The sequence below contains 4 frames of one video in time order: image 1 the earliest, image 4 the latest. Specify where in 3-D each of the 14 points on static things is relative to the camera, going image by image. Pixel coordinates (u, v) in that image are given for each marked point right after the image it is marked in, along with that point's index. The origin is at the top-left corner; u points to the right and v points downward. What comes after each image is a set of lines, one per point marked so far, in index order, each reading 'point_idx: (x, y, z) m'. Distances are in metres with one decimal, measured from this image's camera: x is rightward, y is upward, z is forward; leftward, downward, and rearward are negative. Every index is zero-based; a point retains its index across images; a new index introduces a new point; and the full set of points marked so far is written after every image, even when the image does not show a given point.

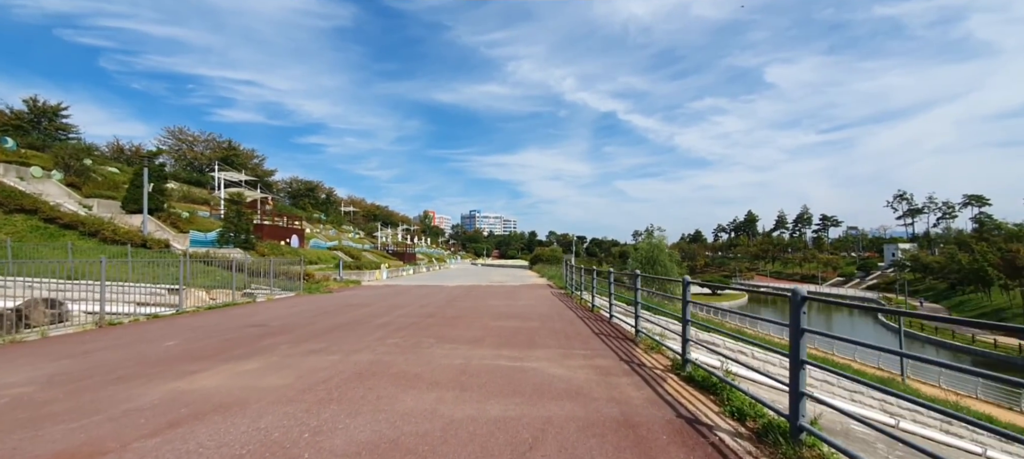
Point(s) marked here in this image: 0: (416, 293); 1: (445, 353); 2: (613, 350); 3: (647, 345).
0: (-4.1, -2.7, +18.0) m
1: (-0.9, -1.7, +6.0) m
2: (+1.5, -1.8, +6.3) m
3: (+2.1, -1.8, +6.7) m
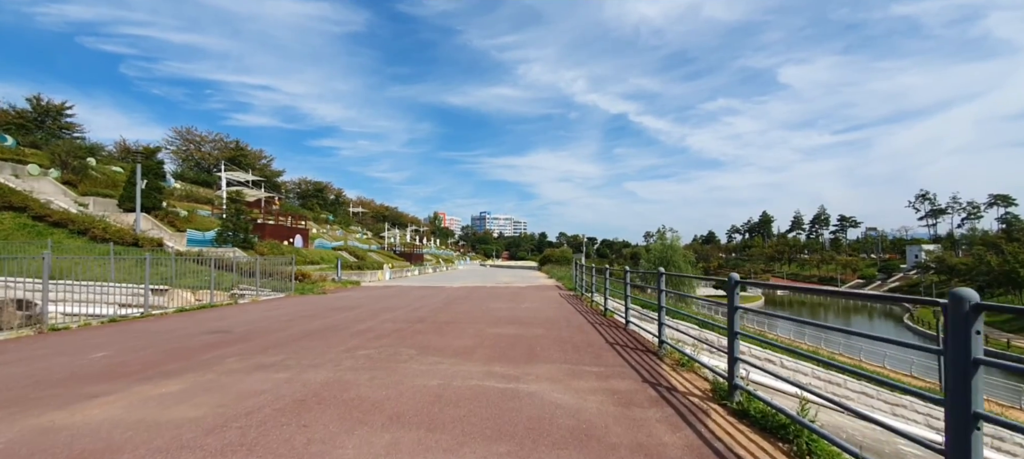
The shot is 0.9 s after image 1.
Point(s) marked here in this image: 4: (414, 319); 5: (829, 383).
0: (-3.8, -2.5, +16.9) m
1: (-1.0, -1.6, +4.9) m
2: (+1.4, -1.6, +5.1) m
3: (+2.1, -1.6, +5.5) m
4: (-2.0, -1.8, +8.8) m
5: (+10.5, -5.1, +14.3) m
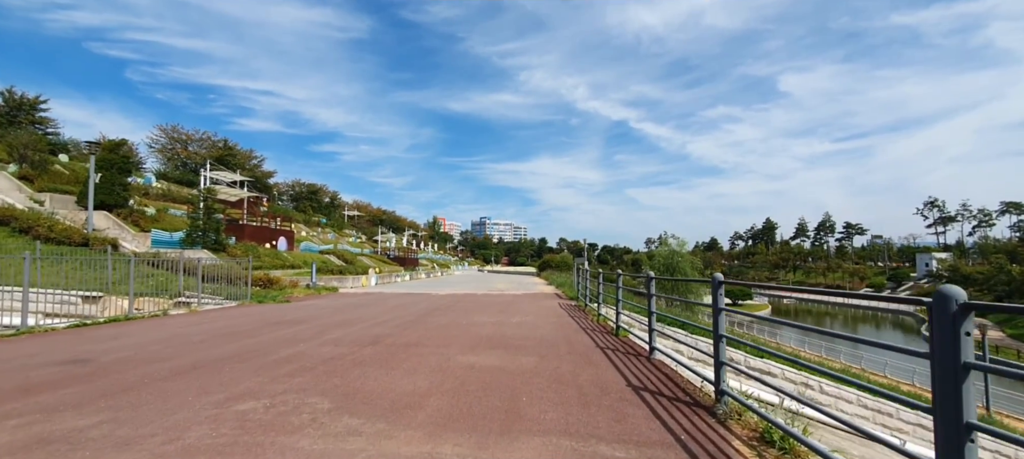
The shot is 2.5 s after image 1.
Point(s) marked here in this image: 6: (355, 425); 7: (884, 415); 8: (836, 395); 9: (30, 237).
0: (-4.1, -2.5, +14.7) m
1: (-1.3, -1.4, +2.7) m
2: (+1.2, -1.5, +3.0) m
3: (+1.8, -1.5, +3.3) m
4: (-2.2, -1.7, +6.7) m
5: (+10.3, -5.1, +12.1) m
6: (-1.2, -1.5, +3.2) m
7: (+10.4, -5.2, +12.1) m
8: (+9.2, -4.7, +12.4) m
9: (-19.3, -0.3, +17.3) m
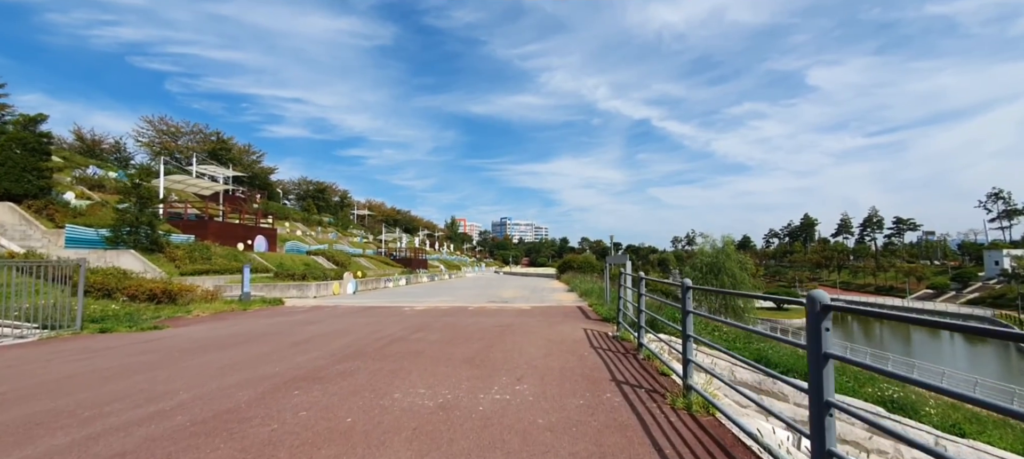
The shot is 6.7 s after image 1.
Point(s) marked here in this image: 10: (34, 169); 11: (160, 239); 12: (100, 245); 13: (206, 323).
0: (-4.1, -2.2, +9.5) m
1: (-1.9, -1.0, -2.6) m
2: (+0.6, -1.1, -2.5) m
3: (+1.2, -1.1, -2.2) m
4: (-2.7, -1.3, +1.4) m
5: (+10.1, -4.6, +6.2) m
6: (-1.8, -1.1, -2.1) m
7: (+10.3, -4.7, +6.1) m
8: (+9.1, -4.2, +6.5) m
9: (-19.2, -0.1, +12.8) m
10: (-20.6, +2.6, +18.6) m
11: (-15.5, -0.4, +19.2) m
12: (-17.0, -0.6, +17.7) m
13: (-7.1, -2.1, +9.9) m
